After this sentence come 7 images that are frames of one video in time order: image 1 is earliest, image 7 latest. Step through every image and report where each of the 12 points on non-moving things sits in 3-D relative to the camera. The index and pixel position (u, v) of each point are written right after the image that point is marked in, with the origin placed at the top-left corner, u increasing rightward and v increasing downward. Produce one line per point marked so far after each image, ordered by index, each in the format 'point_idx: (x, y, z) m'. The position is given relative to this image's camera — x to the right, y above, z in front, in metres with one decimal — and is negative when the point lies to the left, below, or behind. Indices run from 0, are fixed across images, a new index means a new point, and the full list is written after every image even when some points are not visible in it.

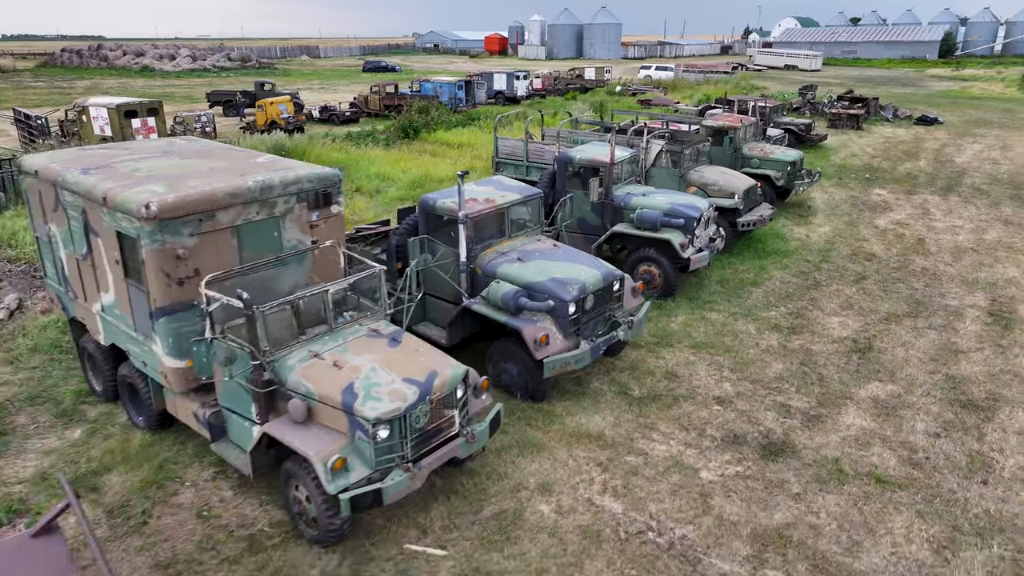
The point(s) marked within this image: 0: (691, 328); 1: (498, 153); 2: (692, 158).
0: (+2.4, -0.5, +9.9) m
1: (-0.3, +2.8, +14.9) m
2: (+3.3, +2.4, +13.5) m
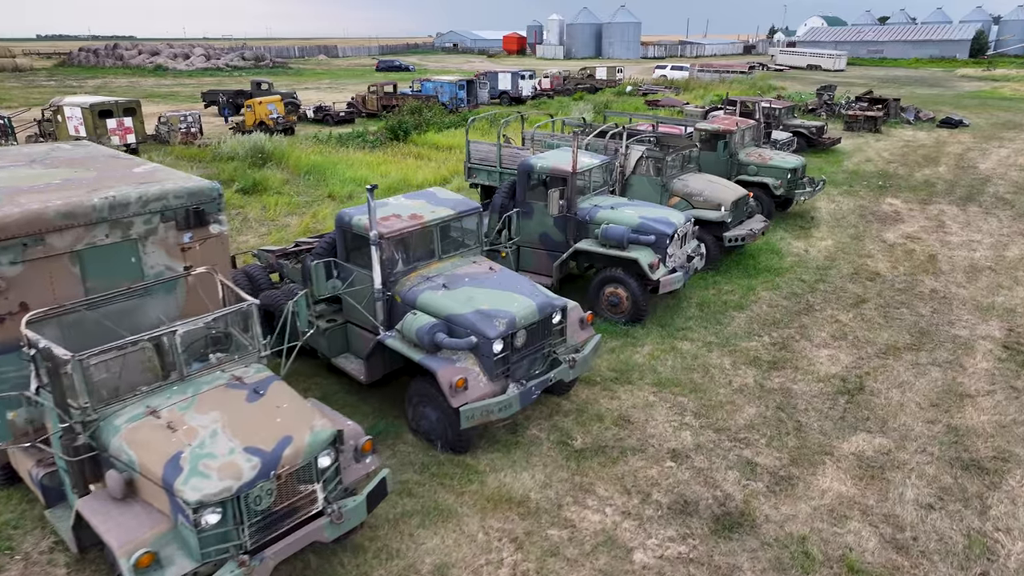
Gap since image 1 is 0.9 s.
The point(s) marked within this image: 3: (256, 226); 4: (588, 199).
0: (+1.7, -0.9, +8.7) m
1: (-0.8, +2.5, +13.8) m
2: (+2.8, +2.1, +12.3) m
3: (-5.0, +1.2, +14.4) m
4: (+1.1, +1.2, +10.2) m
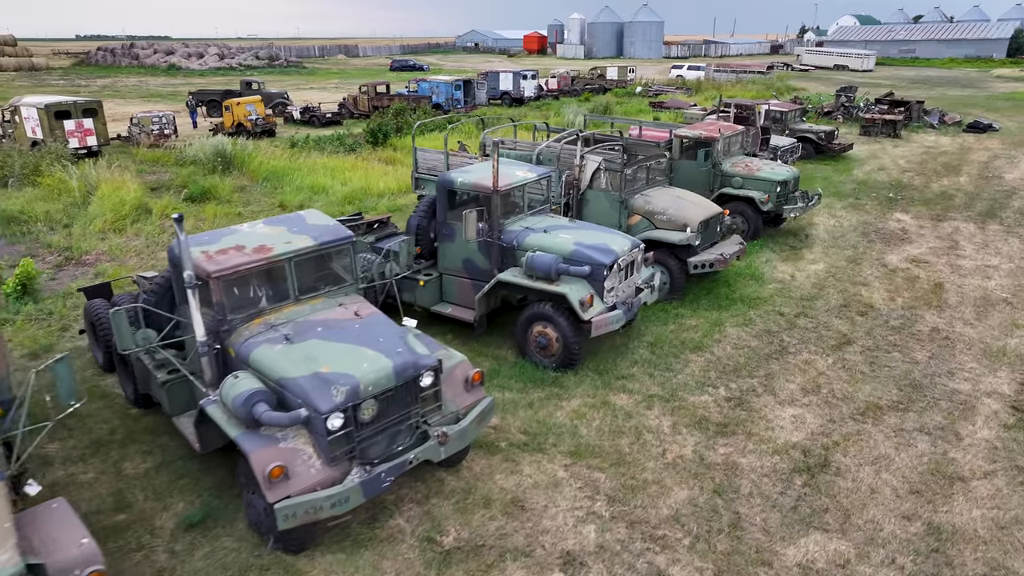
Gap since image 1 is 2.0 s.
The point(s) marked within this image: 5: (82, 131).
0: (+0.7, -1.3, +7.2) m
1: (-1.6, +2.1, +12.4) m
2: (+1.9, +1.6, +10.8) m
3: (-5.8, +0.9, +13.1) m
4: (+0.1, +0.8, +8.7) m
5: (-11.4, +4.2, +19.5) m
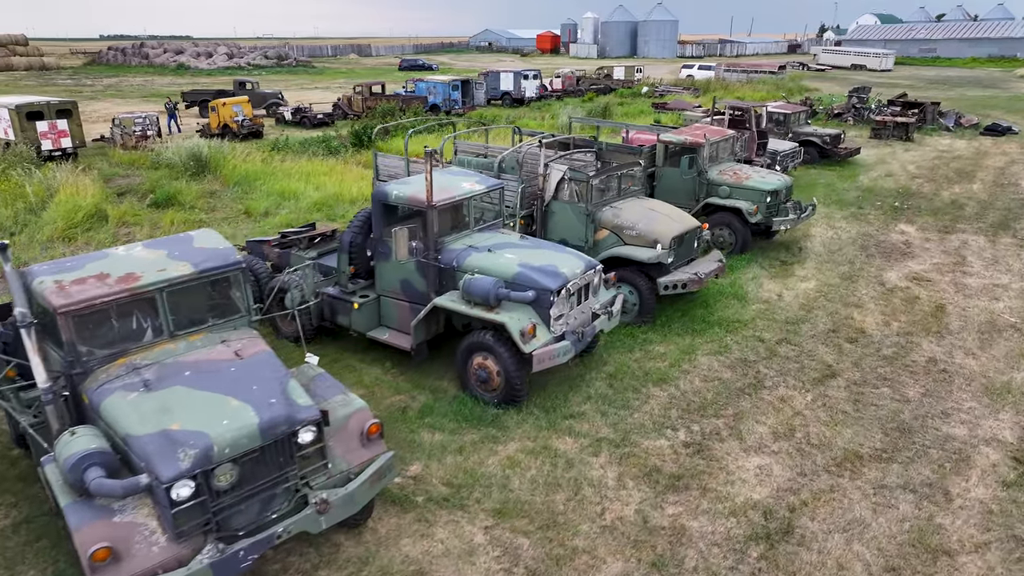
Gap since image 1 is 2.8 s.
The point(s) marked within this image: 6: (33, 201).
0: (0.0, -1.6, +6.4) m
1: (-2.1, +1.8, +11.6) m
2: (+1.3, +1.3, +9.8) m
3: (-6.3, +0.7, +12.4) m
4: (-0.5, +0.5, +7.9) m
5: (-11.8, +4.0, +18.9) m
6: (-9.2, +1.7, +14.1) m
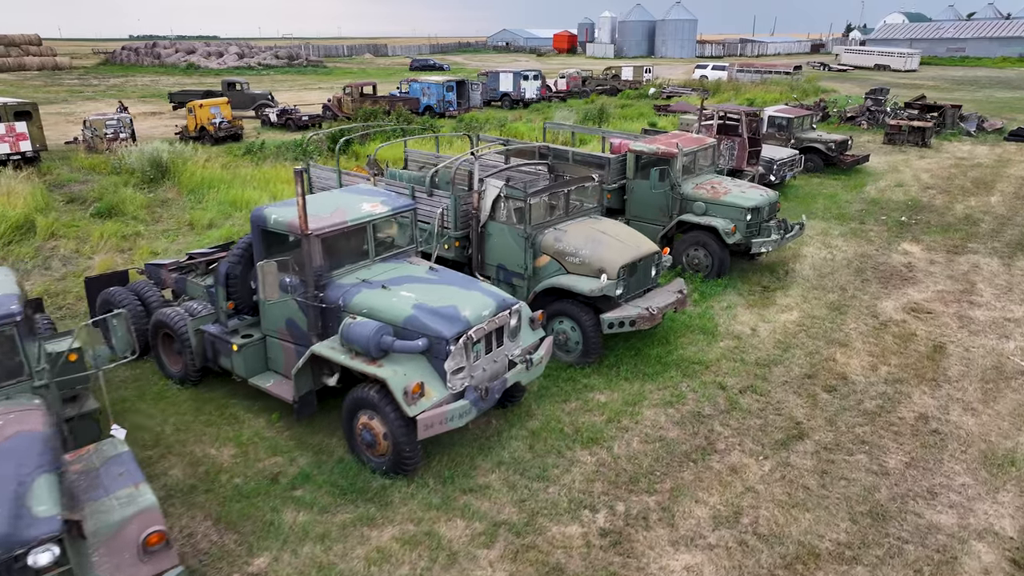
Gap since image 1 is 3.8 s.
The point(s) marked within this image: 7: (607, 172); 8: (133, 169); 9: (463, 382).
0: (-0.9, -1.9, +5.1) m
1: (-2.8, +1.5, +10.4) m
2: (+0.5, +0.9, +8.6) m
3: (-7.1, +0.4, +11.4) m
4: (-1.4, +0.2, +6.7) m
5: (-12.3, +3.7, +18.0) m
6: (-9.9, +1.4, +13.2) m
7: (+1.5, +1.8, +11.4) m
8: (-8.9, +2.8, +17.2) m
9: (-0.4, -0.8, +6.0) m
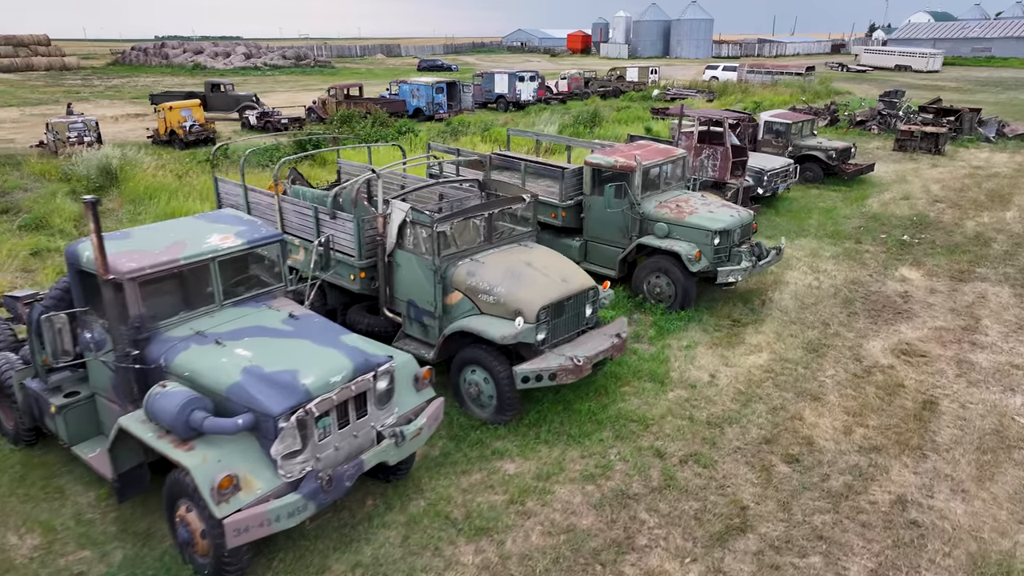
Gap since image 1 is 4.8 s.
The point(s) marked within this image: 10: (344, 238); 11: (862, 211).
0: (-1.9, -2.3, +3.9) m
1: (-3.7, +1.1, +9.3) m
2: (-0.4, +0.5, +7.3) m
3: (-7.9, 0.0, +10.3) m
4: (-2.3, -0.2, +5.5) m
5: (-12.9, +3.4, +17.1) m
6: (-10.7, +1.1, +12.2) m
7: (+0.7, +1.4, +10.1) m
8: (-9.5, +2.4, +16.2) m
9: (-1.4, -1.2, +4.7) m
10: (-1.7, +0.5, +7.6) m
11: (+7.0, +1.6, +14.7) m
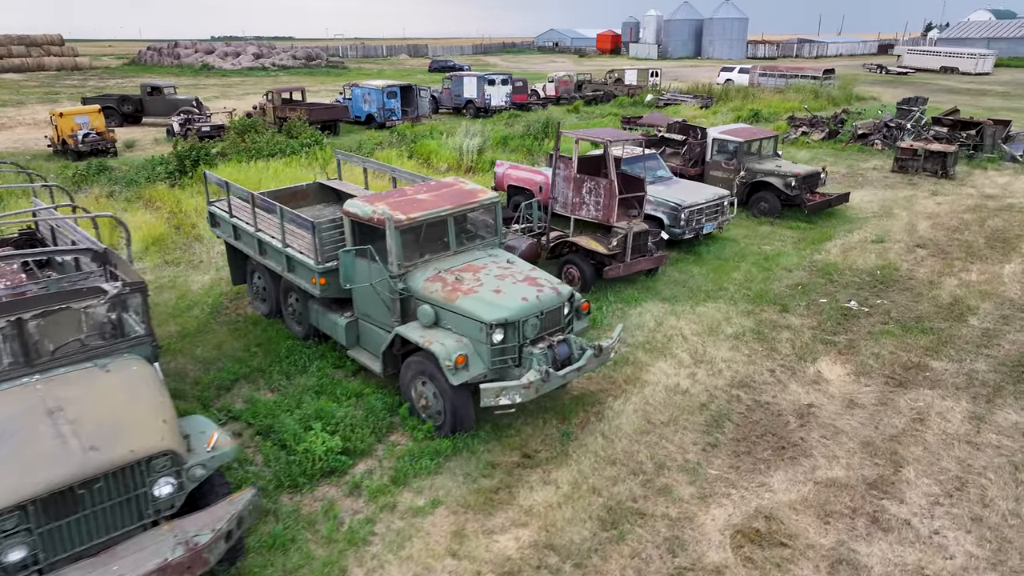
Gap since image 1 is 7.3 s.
0: (-4.9, -3.2, +1.1) m
1: (-6.3, +0.2, +6.6) m
2: (-3.1, -0.4, +4.5) m
3: (-10.5, -0.8, +7.9) m
4: (-5.2, -1.1, +2.7) m
5: (-15.0, +2.8, +14.9) m
6: (-13.1, +0.3, +9.9) m
7: (-1.9, +0.4, +7.1) m
8: (-11.7, +1.7, +13.8) m
9: (-4.4, -2.1, +1.9) m
10: (-4.5, -0.4, +4.8) m
11: (+4.7, +0.5, +11.4) m
